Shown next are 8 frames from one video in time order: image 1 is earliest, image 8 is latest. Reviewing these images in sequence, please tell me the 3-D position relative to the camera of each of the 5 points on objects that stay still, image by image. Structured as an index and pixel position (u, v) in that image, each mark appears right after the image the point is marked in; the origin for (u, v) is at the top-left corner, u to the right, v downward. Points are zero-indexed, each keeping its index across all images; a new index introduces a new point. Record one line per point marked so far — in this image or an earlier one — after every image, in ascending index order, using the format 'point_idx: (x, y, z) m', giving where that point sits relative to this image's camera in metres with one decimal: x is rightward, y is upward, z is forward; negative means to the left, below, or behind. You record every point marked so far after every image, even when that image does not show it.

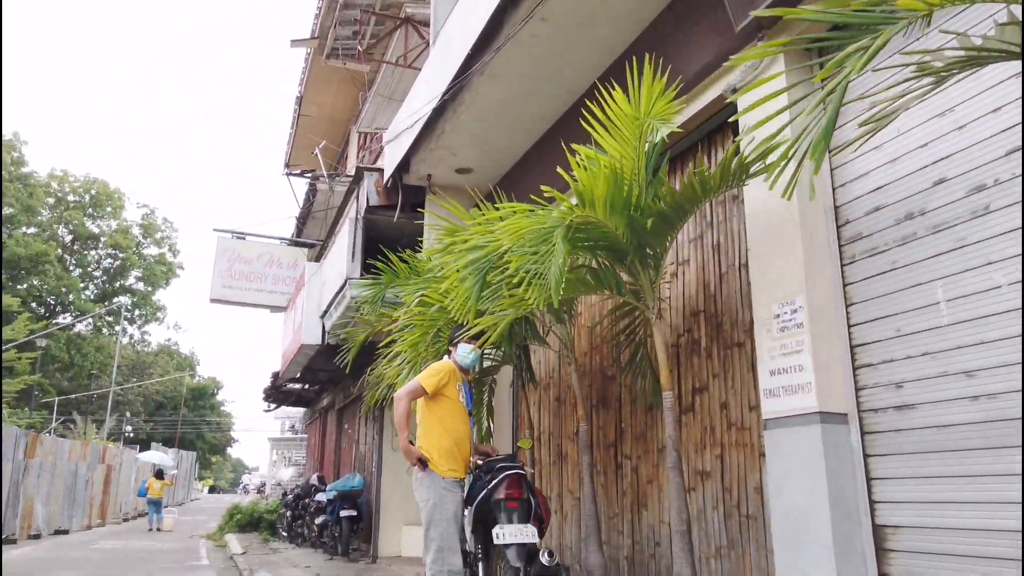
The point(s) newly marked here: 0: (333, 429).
0: (-4.3, -3.4, +18.3) m
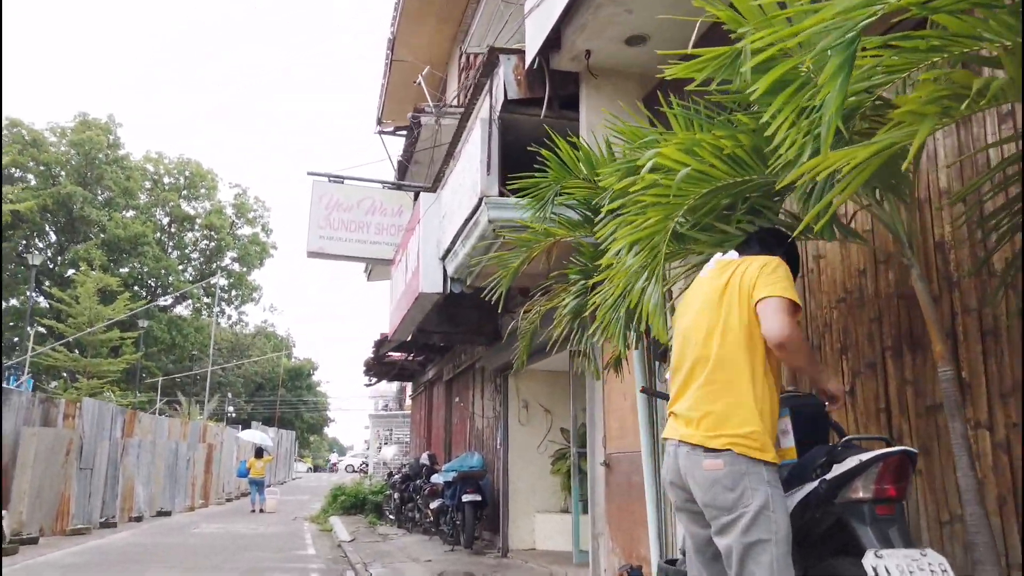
0: (-1.5, -2.5, +16.5) m
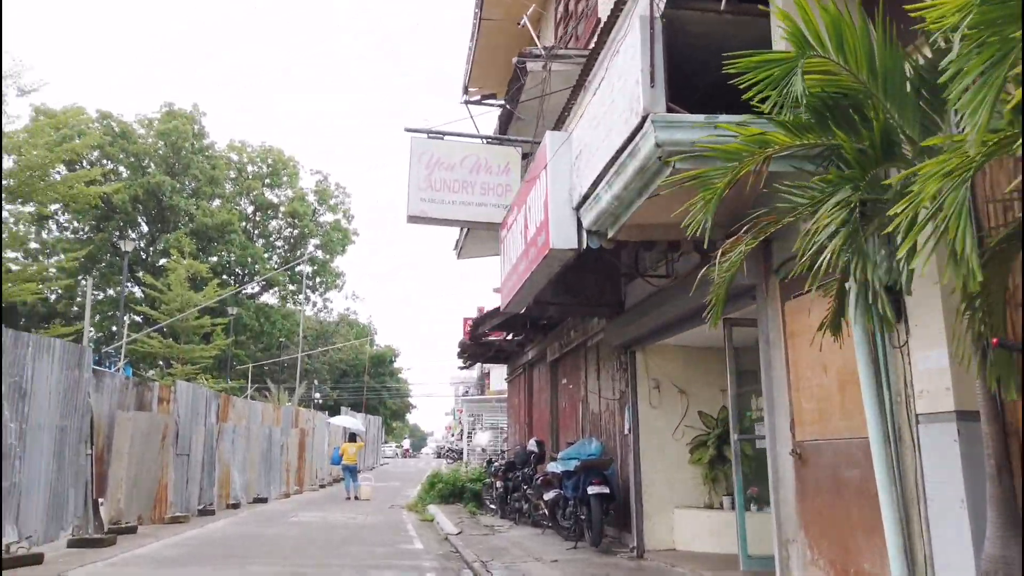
0: (+0.7, -2.0, +15.3) m
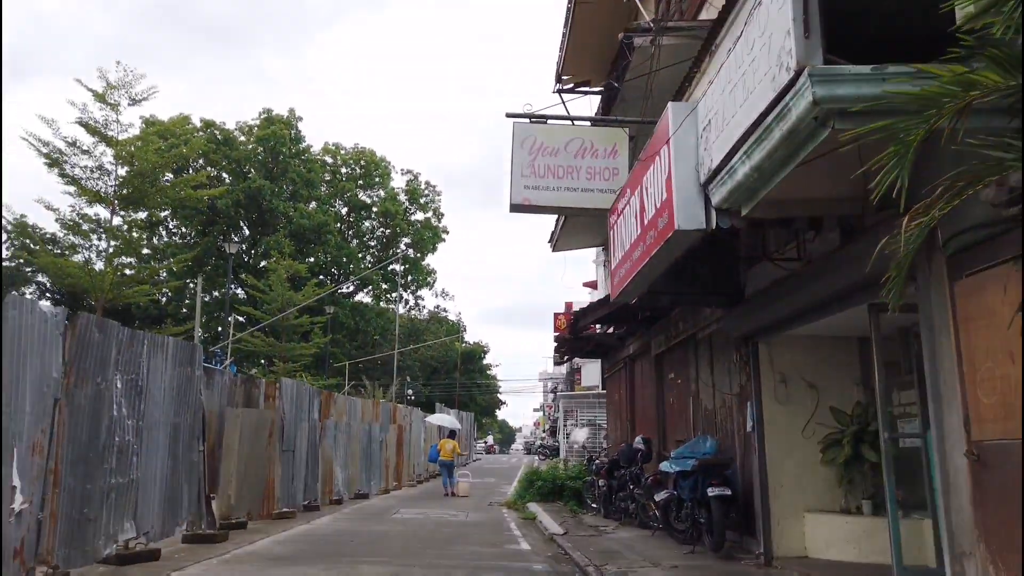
0: (+2.7, -1.8, +14.7) m
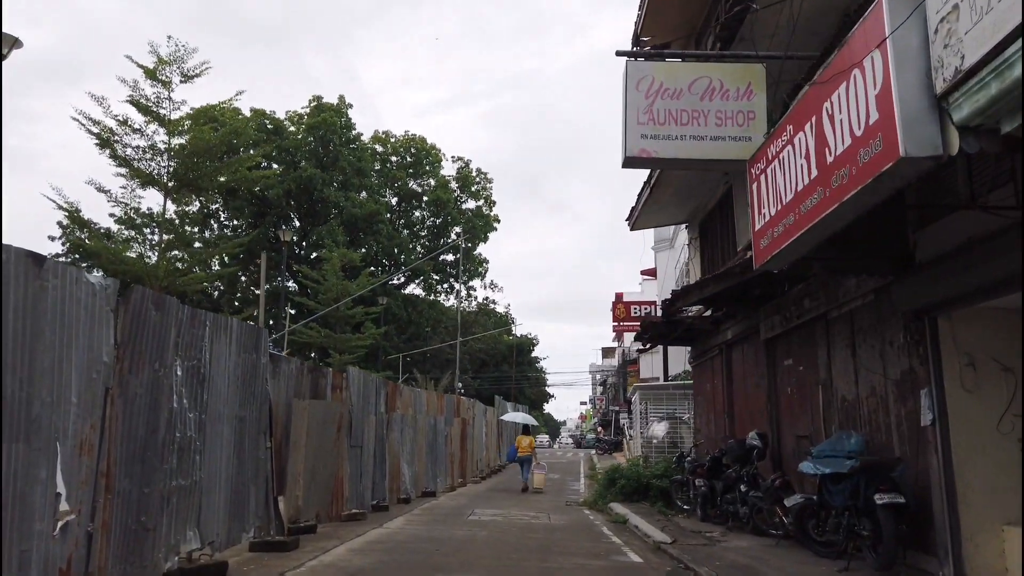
0: (+4.2, -1.4, +13.1) m
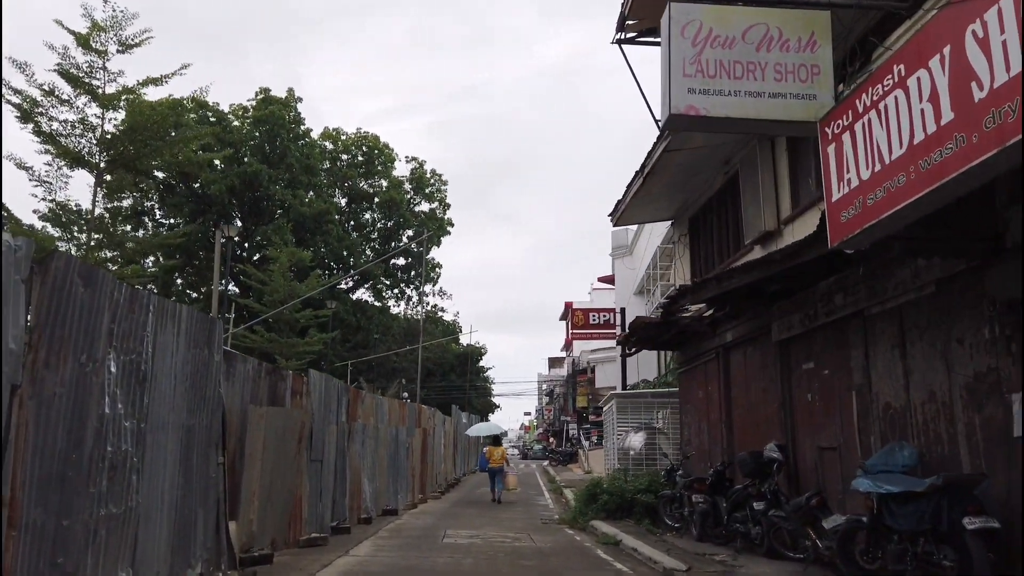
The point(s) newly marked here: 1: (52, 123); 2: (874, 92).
0: (+4.0, -1.4, +12.0) m
1: (-10.2, +3.6, +16.9) m
2: (+2.7, +1.5, +5.6) m
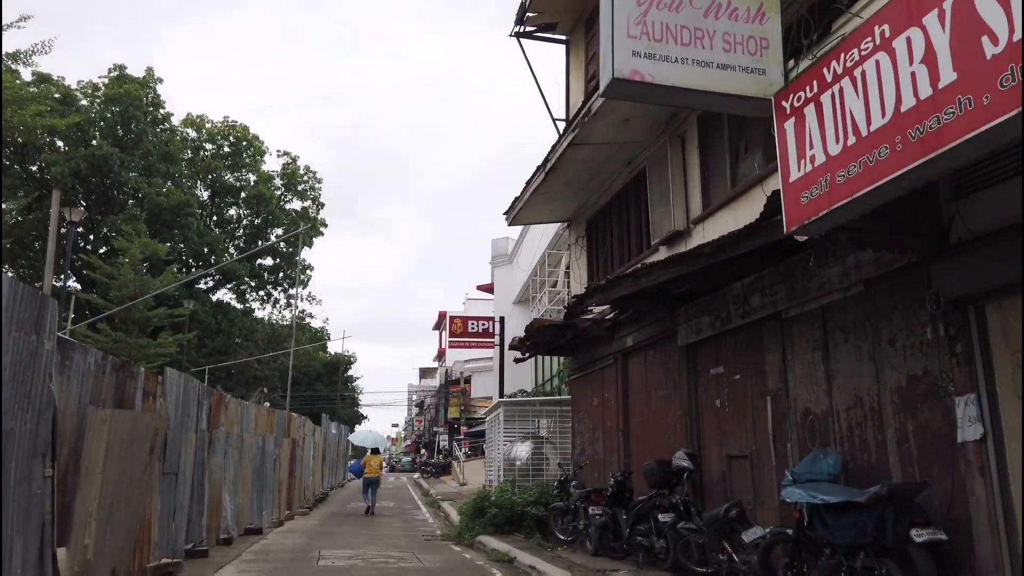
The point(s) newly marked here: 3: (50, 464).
0: (+2.4, -1.4, +11.5) m
1: (-12.3, +4.0, +14.1) m
2: (+2.2, +1.5, +5.0) m
3: (-3.9, -1.5, +6.5) m
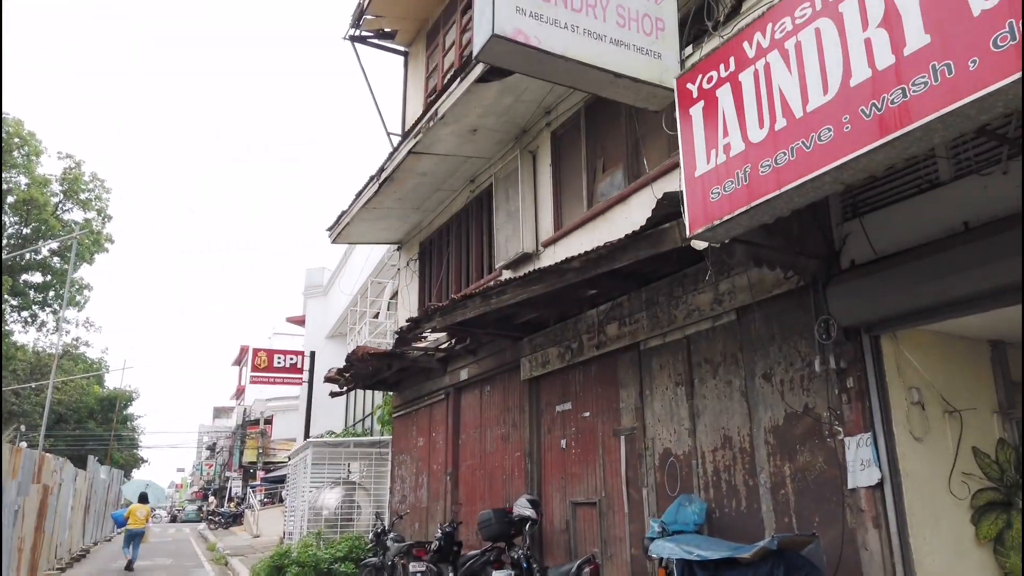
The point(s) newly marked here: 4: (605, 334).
0: (-0.1, -1.8, +10.4) m
1: (-14.7, +4.3, +9.7) m
2: (+1.5, +1.5, +4.3) m
3: (-5.0, -1.3, +4.0) m
4: (+1.0, -0.5, +8.4) m
